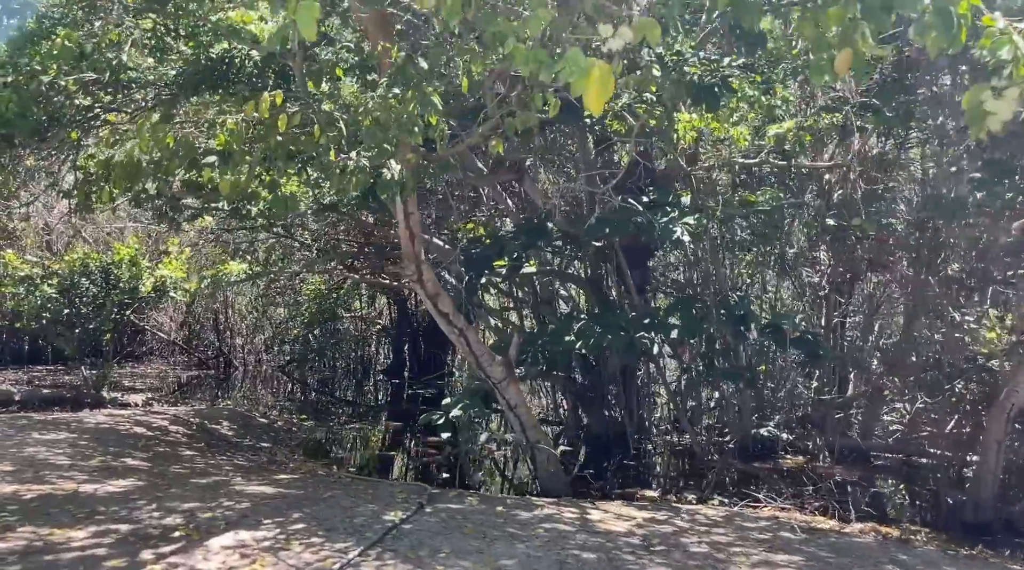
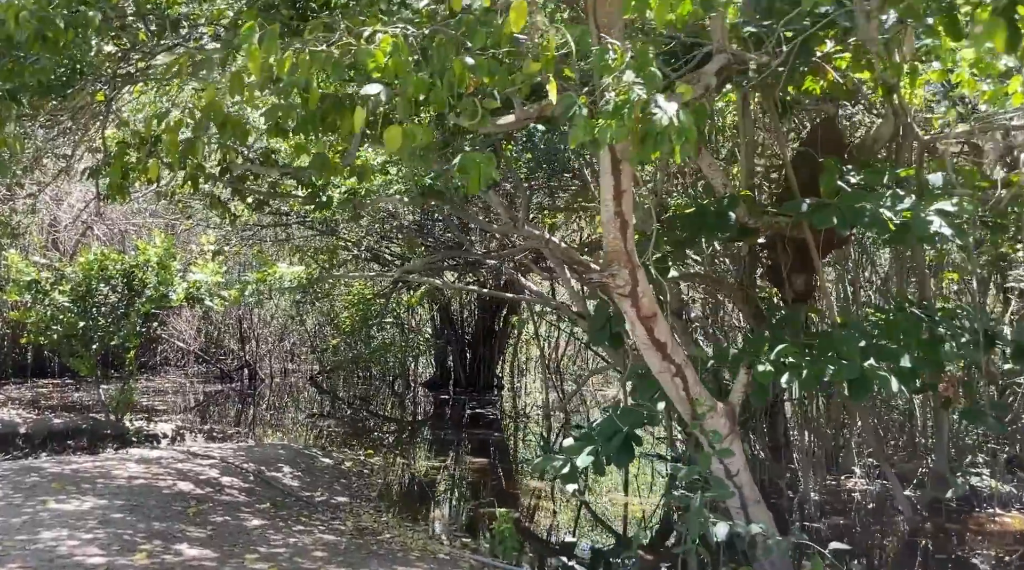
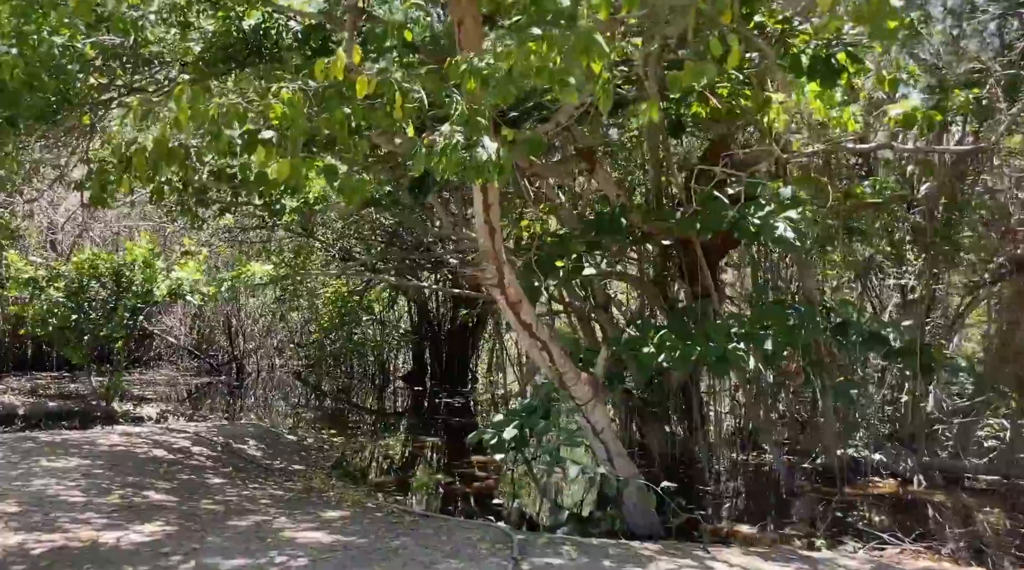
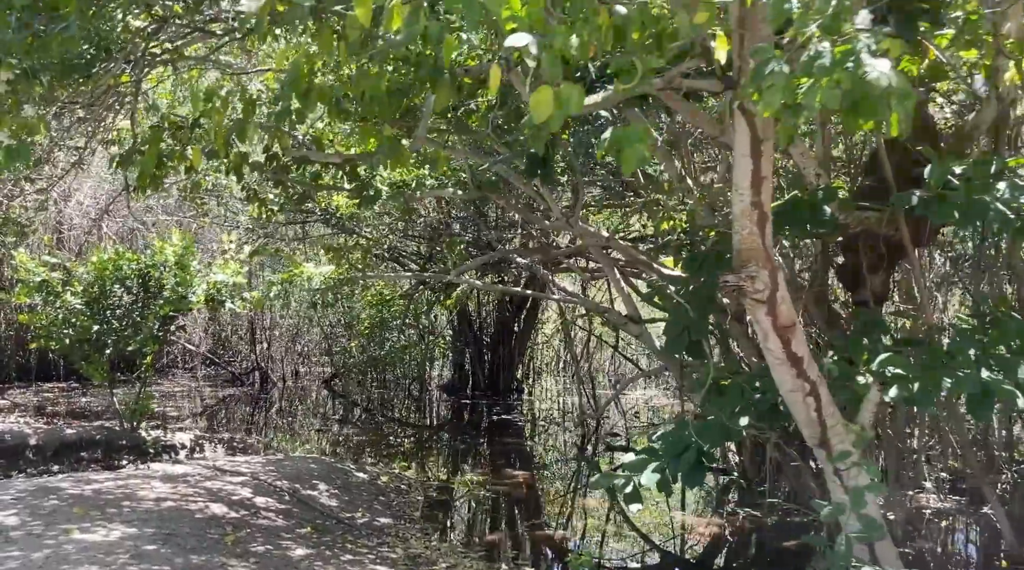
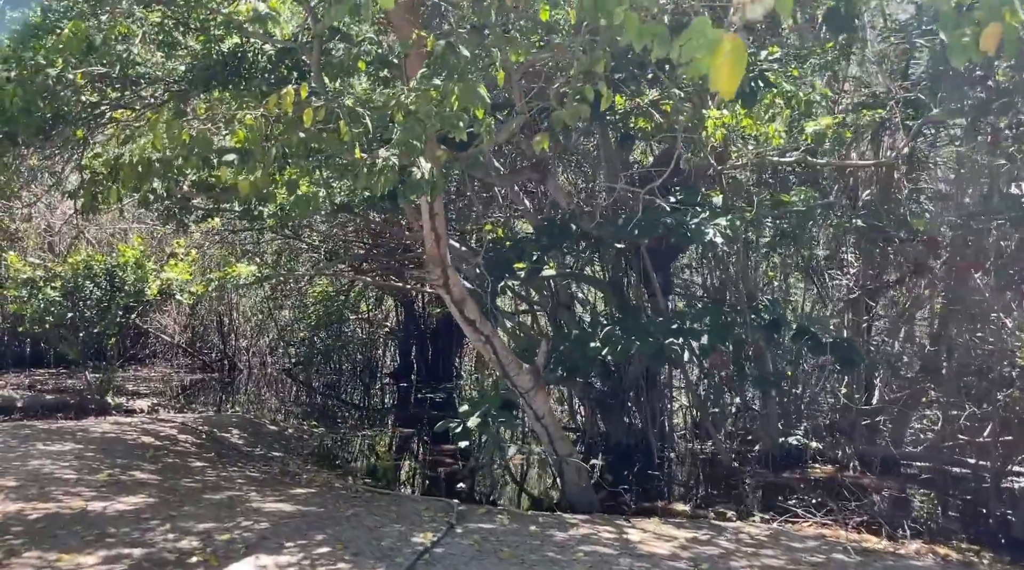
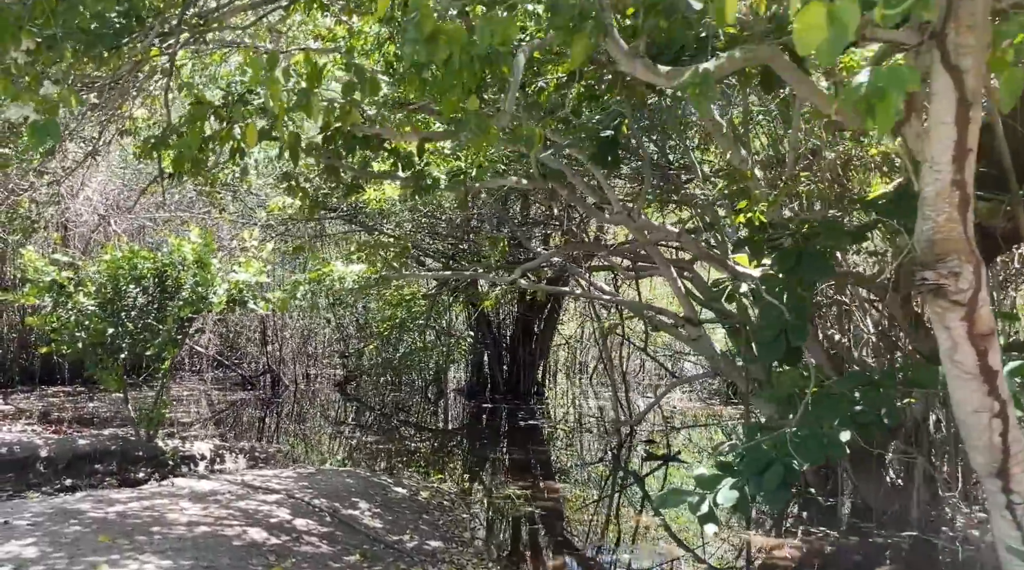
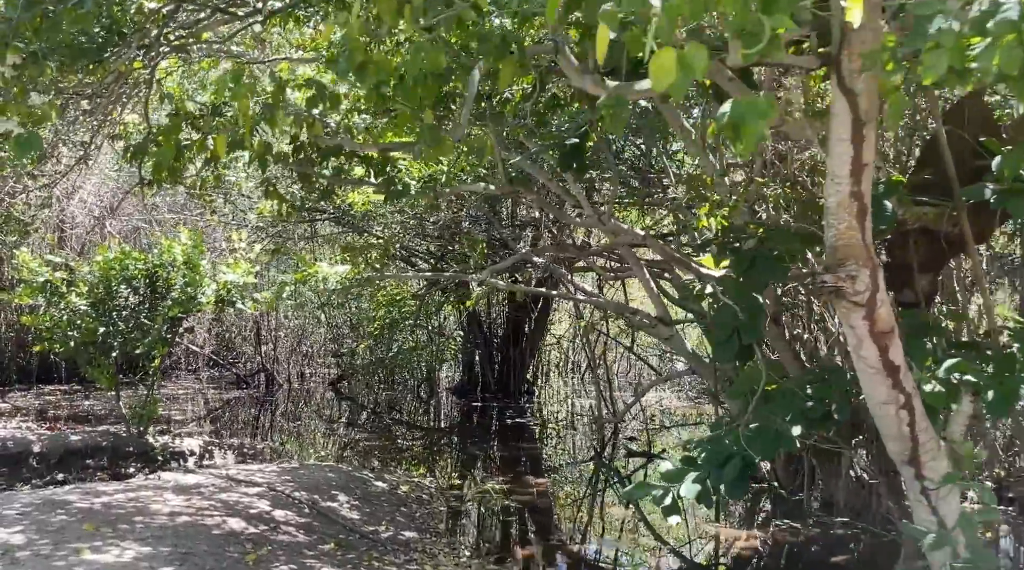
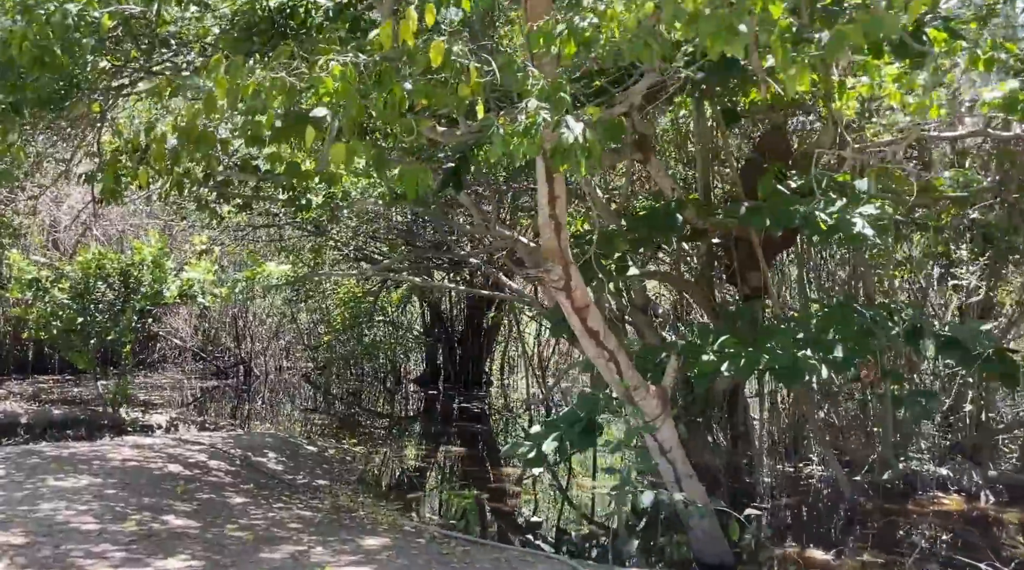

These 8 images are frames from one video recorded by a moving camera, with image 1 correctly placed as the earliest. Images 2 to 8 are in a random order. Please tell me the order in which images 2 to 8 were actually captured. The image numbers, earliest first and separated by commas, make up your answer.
5, 3, 8, 2, 4, 7, 6
